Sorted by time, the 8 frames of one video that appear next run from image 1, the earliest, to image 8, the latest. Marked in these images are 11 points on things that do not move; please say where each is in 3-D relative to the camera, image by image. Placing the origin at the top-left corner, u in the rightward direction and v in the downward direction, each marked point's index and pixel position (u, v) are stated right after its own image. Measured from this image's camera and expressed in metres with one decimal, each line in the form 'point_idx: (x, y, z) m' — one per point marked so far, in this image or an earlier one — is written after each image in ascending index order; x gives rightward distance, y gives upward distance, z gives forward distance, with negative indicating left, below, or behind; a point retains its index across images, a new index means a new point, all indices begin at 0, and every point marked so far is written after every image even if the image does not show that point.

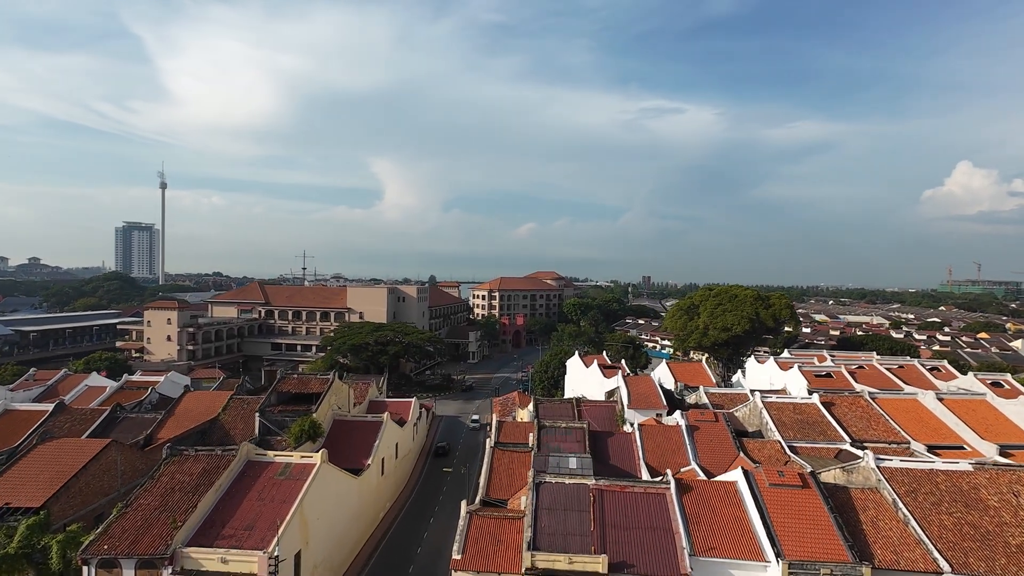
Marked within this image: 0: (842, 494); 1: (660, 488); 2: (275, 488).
0: (+9.6, -6.0, +16.0) m
1: (+4.3, -5.9, +16.1) m
2: (-6.9, -5.8, +16.0) m
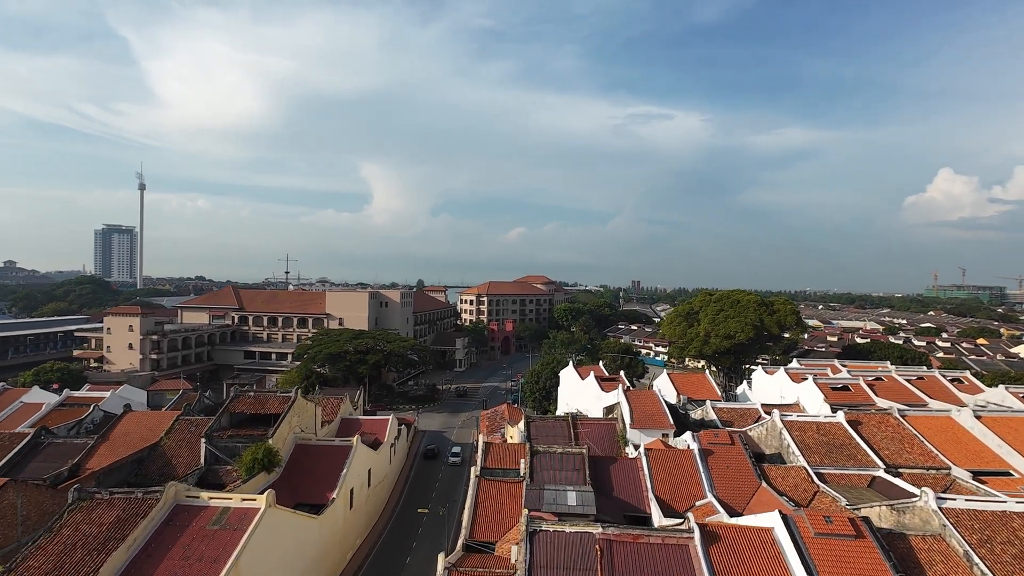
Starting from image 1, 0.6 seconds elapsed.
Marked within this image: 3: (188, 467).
0: (+9.3, -6.1, +13.2) m
1: (+4.1, -6.0, +13.2) m
2: (-7.2, -6.0, +12.9) m
3: (-11.3, -6.2, +19.2) m
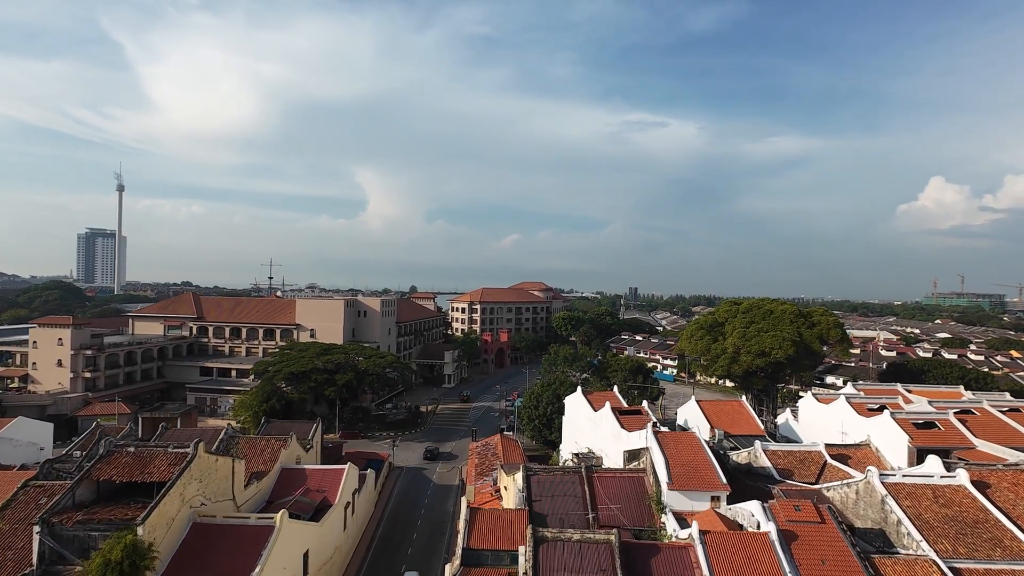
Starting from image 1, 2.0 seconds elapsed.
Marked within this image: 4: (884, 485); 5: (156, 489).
0: (+9.3, -6.3, +6.8) m
1: (+4.0, -6.2, +6.8) m
2: (-7.2, -6.1, +6.4) m
3: (-11.4, -6.4, +12.6) m
4: (+10.9, -5.8, +16.2) m
5: (-9.2, -5.2, +14.2) m
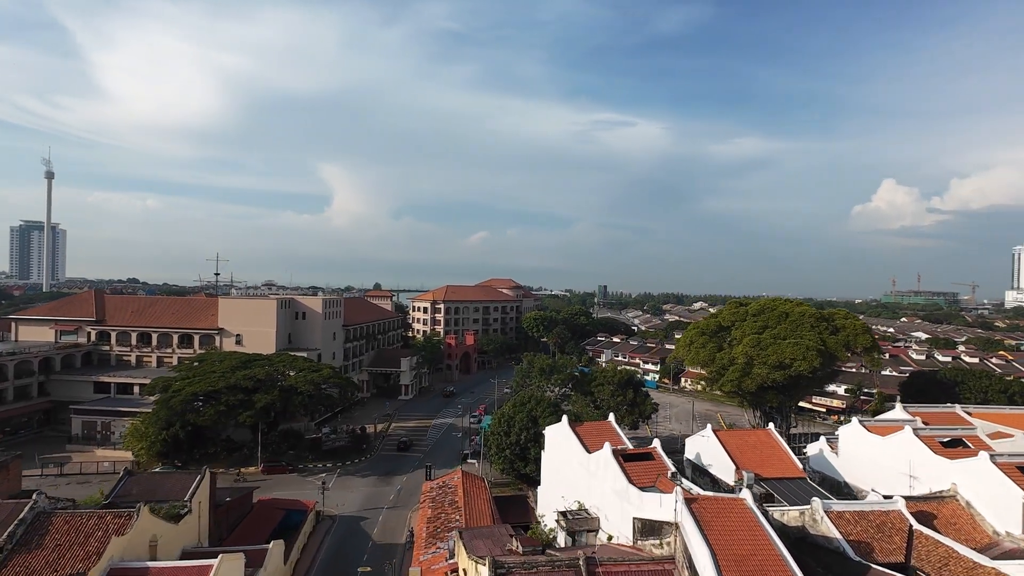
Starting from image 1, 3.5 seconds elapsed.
0: (+9.1, -6.3, +0.4) m
1: (+3.8, -6.1, +0.1) m
2: (-7.4, -6.1, -1.0) m
3: (-11.9, -6.4, +5.0) m
4: (+10.2, -5.8, +9.9) m
5: (-9.7, -5.1, +6.7) m
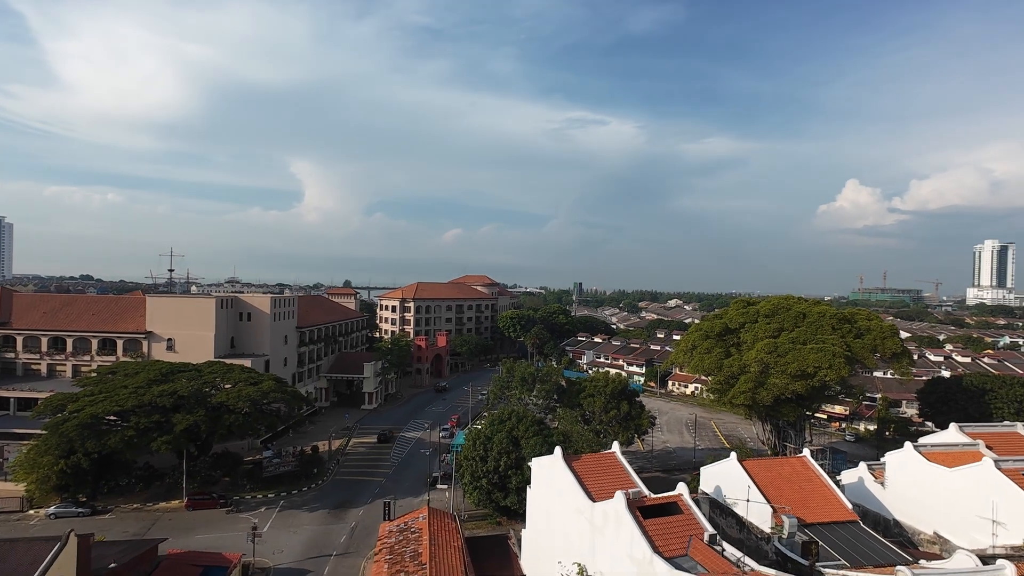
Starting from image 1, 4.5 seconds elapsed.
0: (+9.4, -6.3, -3.8) m
1: (+4.2, -6.1, -4.4) m
2: (-6.9, -6.1, -6.0) m
3: (-11.7, -6.4, -0.2) m
4: (+10.1, -5.7, +5.7) m
5: (-9.7, -5.1, +1.6) m
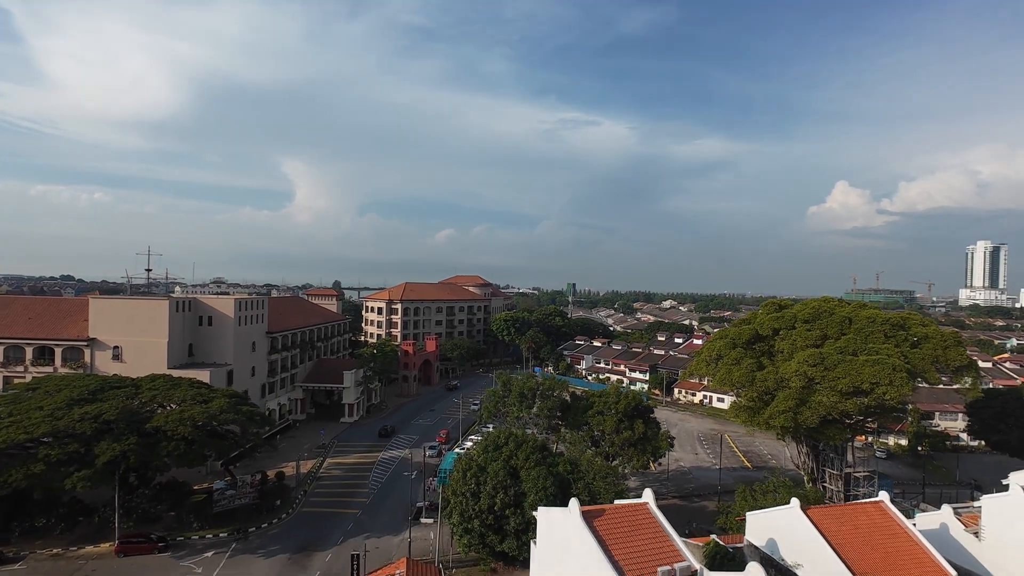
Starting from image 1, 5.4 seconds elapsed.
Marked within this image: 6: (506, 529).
0: (+9.7, -6.3, -7.8) m
1: (+4.5, -6.1, -8.5) m
2: (-6.6, -6.1, -10.2) m
3: (-11.5, -6.3, -4.5) m
4: (+10.3, -5.7, +1.7) m
5: (-9.4, -5.1, -2.7) m
6: (-0.2, -8.5, +19.6) m
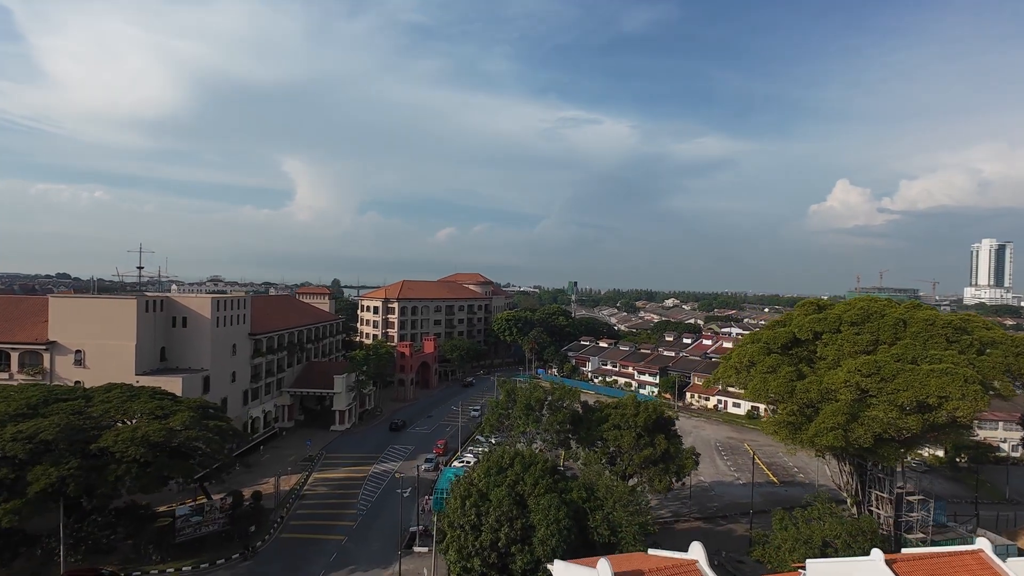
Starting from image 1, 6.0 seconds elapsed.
0: (+9.9, -6.3, -10.8) m
1: (+4.7, -6.1, -11.4) m
2: (-6.4, -6.0, -13.2) m
3: (-11.3, -6.3, -7.4) m
4: (+10.5, -5.7, -1.3) m
5: (-9.3, -5.0, -5.6) m
6: (0.0, -8.5, +16.7) m
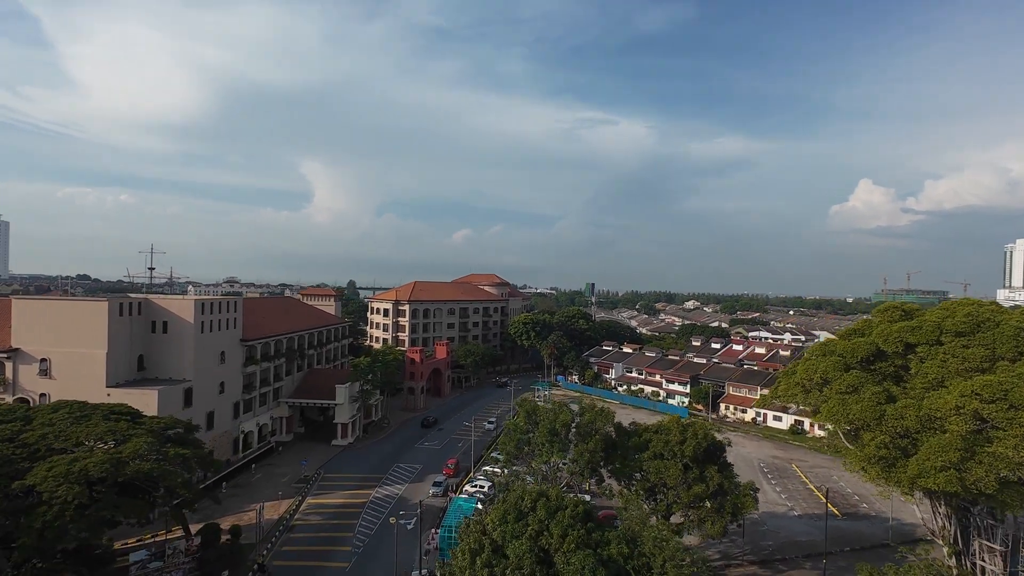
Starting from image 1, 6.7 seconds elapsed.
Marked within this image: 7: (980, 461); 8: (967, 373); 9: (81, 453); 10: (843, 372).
0: (+9.7, -6.2, -14.8) m
1: (+4.4, -6.0, -15.3) m
2: (-6.8, -6.0, -16.7) m
3: (-11.5, -6.3, -10.8) m
4: (+10.5, -5.7, -5.3) m
5: (-9.4, -5.0, -9.1) m
6: (+0.6, -8.5, +13.0) m
7: (+12.4, -4.6, +14.6) m
8: (+13.2, -2.4, +16.0) m
9: (-12.5, -4.9, +16.4) m
10: (+11.0, -2.7, +18.4) m
